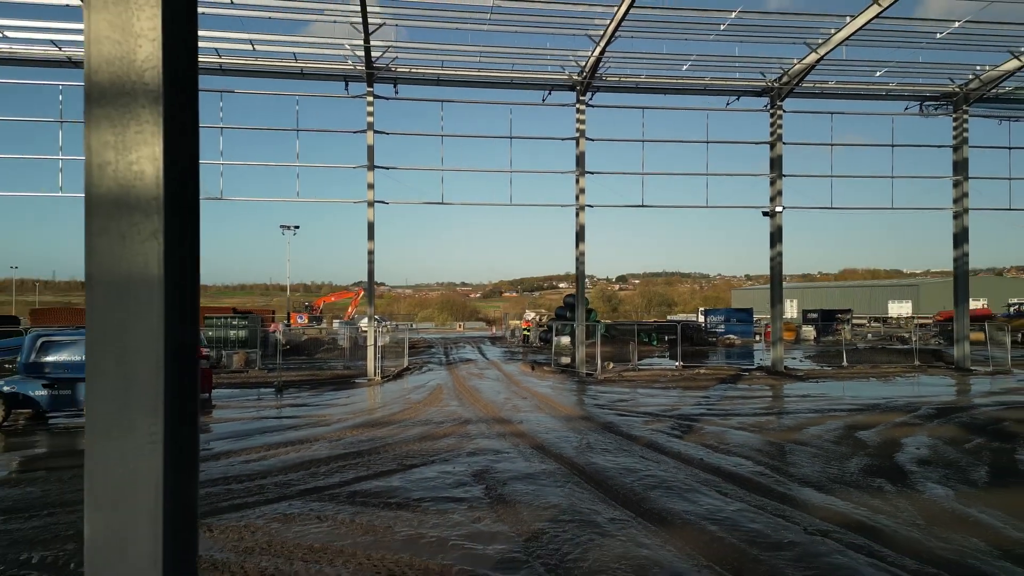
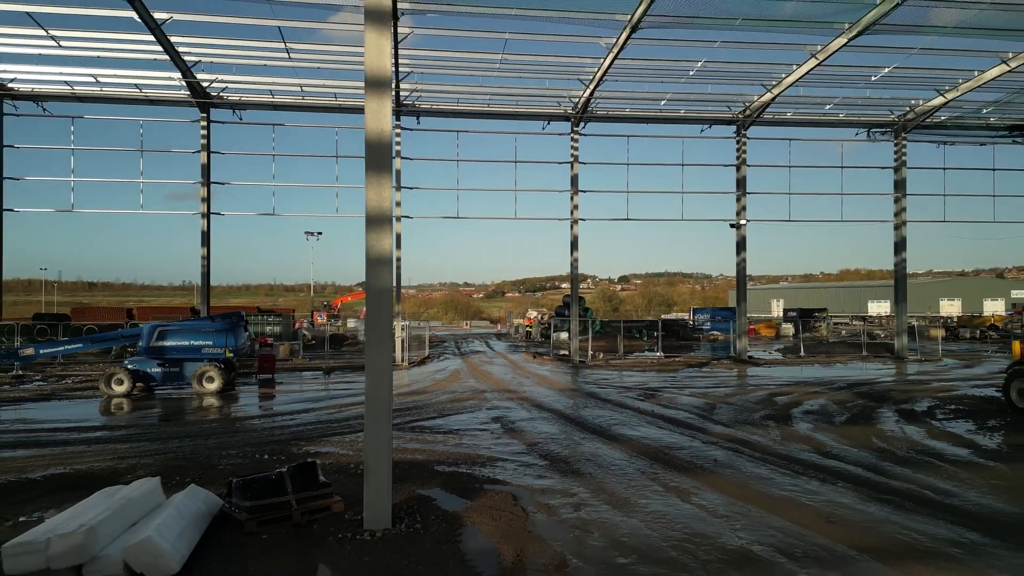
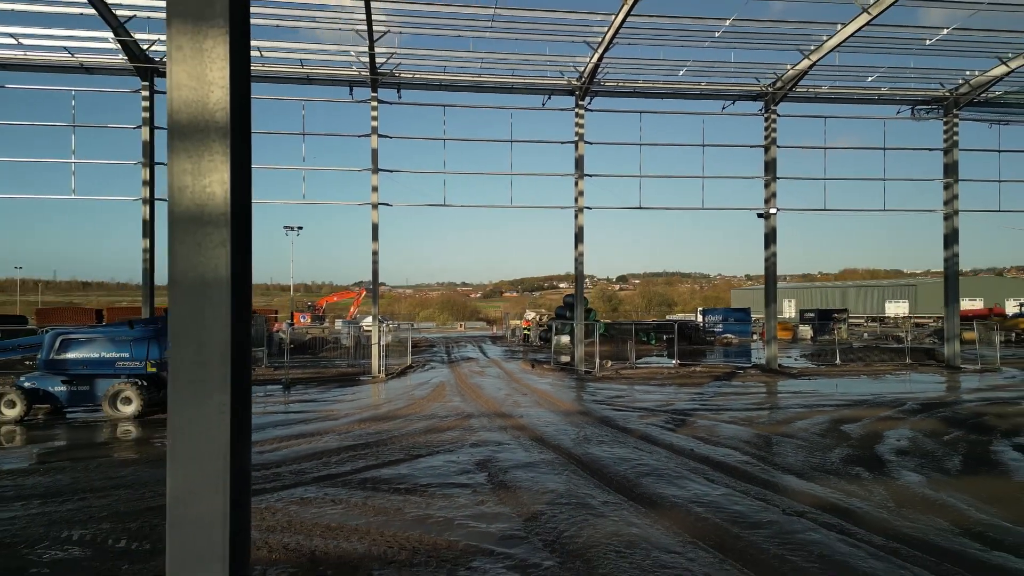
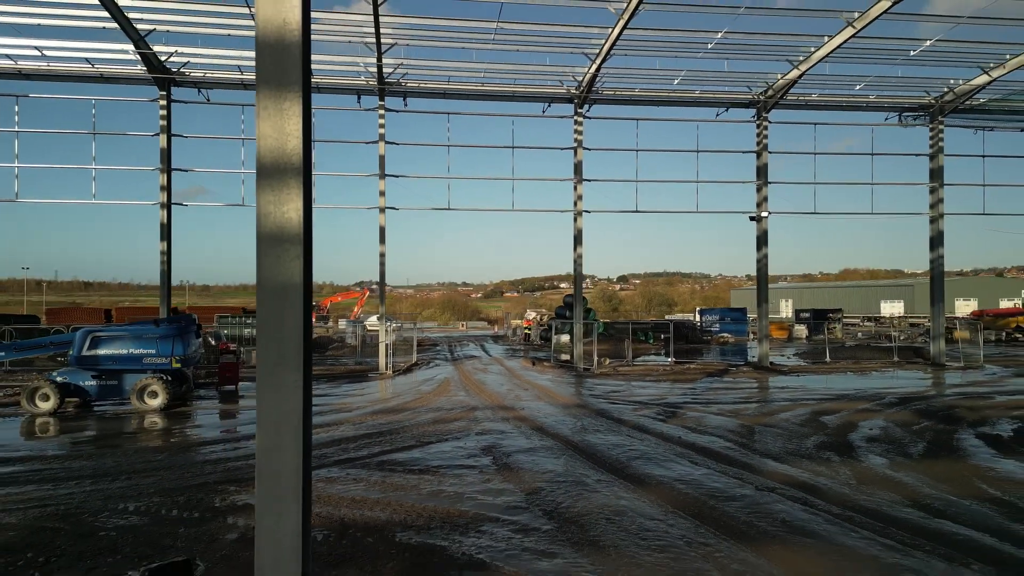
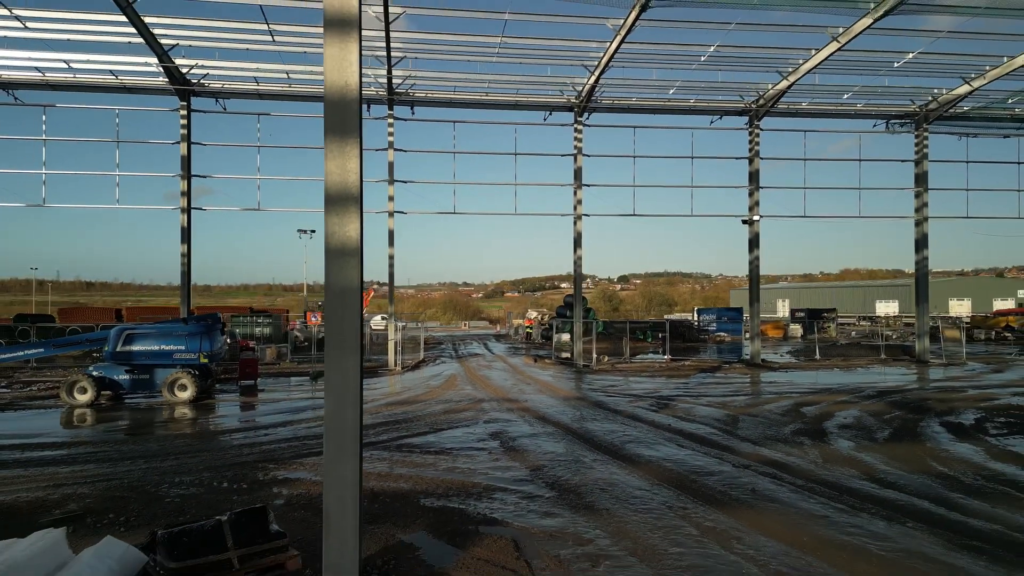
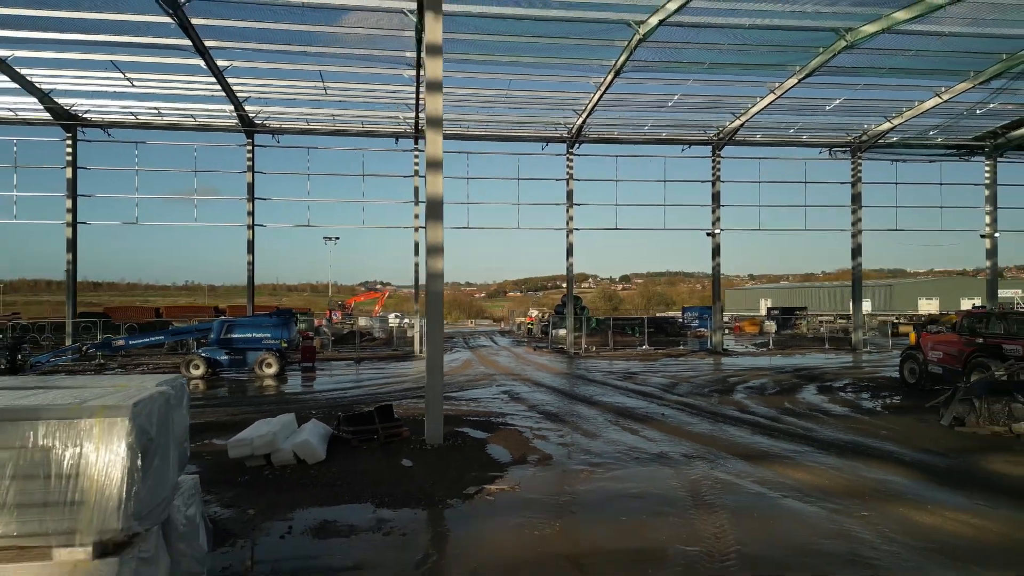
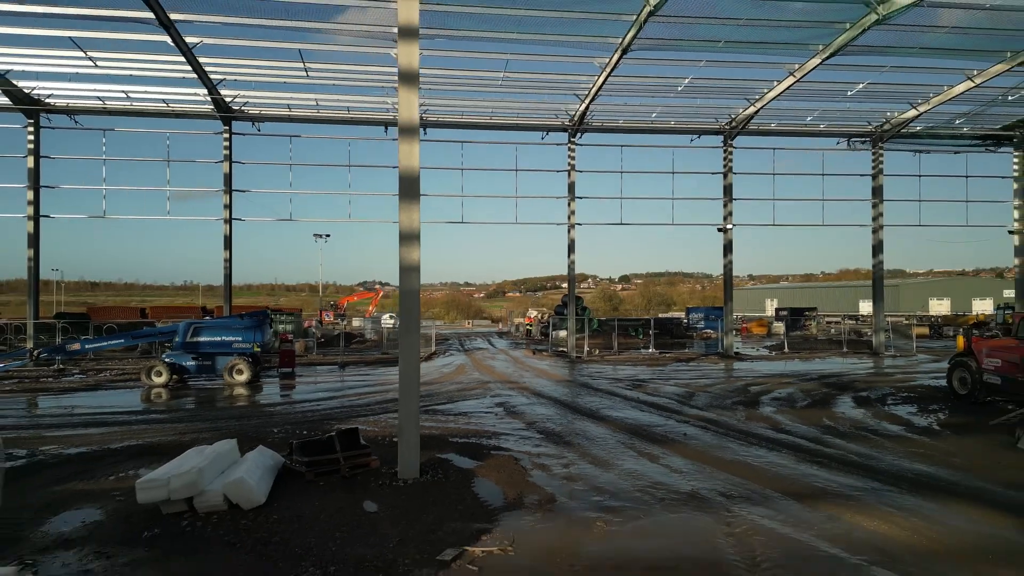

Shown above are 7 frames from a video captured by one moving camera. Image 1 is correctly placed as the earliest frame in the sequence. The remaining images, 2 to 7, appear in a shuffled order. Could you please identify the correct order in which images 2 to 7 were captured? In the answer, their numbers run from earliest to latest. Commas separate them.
3, 4, 5, 2, 7, 6
